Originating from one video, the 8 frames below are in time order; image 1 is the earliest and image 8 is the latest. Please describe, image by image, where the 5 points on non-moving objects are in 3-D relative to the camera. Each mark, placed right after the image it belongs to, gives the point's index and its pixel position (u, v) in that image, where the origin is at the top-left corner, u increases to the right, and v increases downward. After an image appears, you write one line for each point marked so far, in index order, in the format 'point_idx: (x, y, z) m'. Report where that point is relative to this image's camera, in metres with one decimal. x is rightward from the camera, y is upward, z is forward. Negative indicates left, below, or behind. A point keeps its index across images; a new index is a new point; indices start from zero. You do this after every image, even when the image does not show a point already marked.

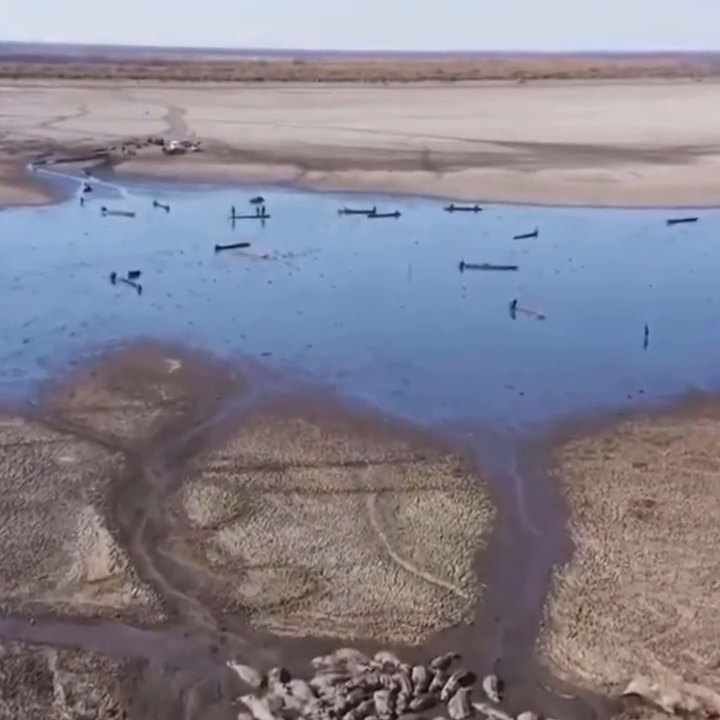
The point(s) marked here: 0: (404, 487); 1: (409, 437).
0: (+0.6, -1.8, +13.7) m
1: (+0.8, -1.2, +15.6) m
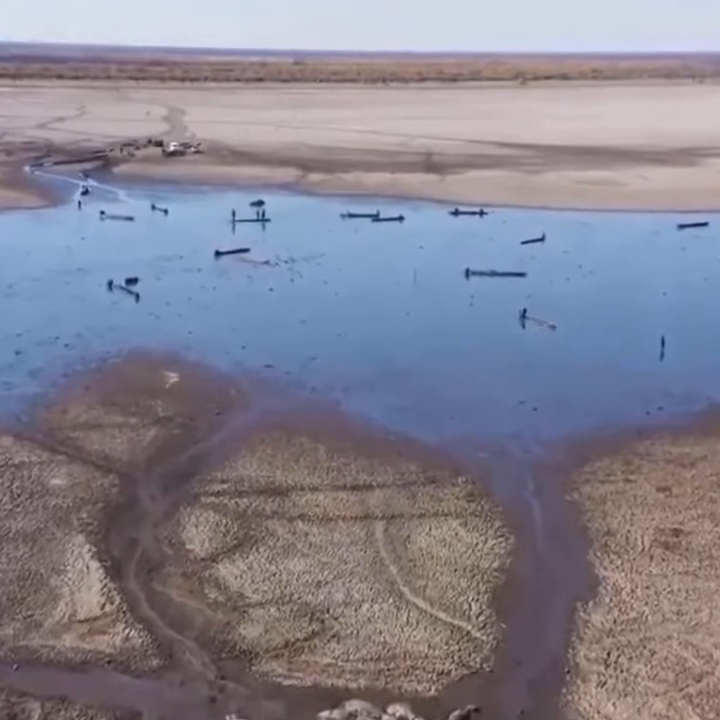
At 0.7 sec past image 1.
0: (+0.7, -2.0, +12.9) m
1: (+0.9, -1.5, +14.8) m
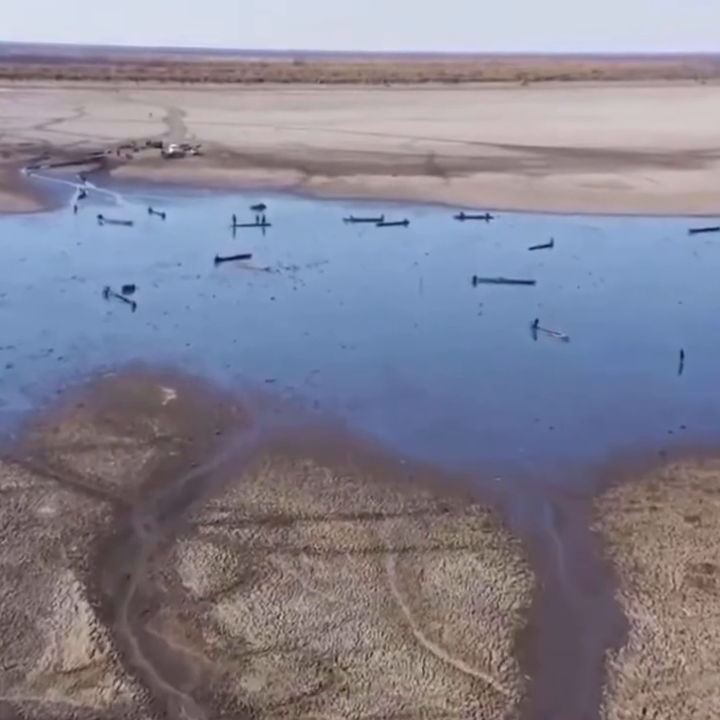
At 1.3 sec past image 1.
0: (+0.8, -2.3, +12.0) m
1: (+1.0, -1.7, +14.0) m
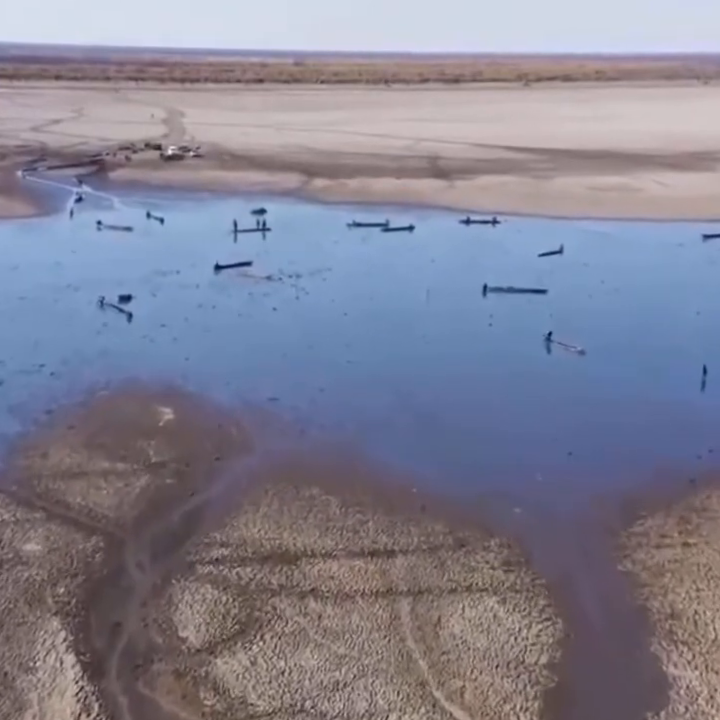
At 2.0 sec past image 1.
0: (+1.0, -2.6, +11.1) m
1: (+1.1, -2.0, +13.0) m
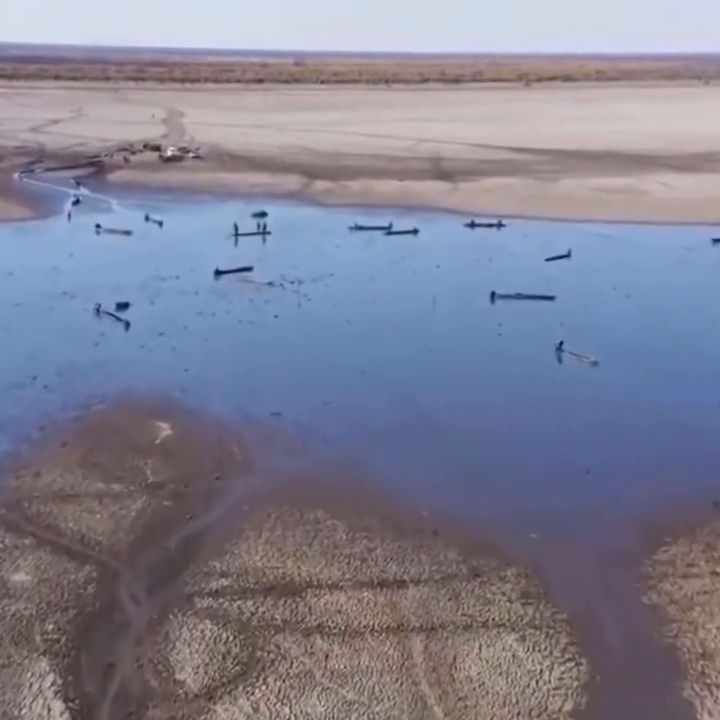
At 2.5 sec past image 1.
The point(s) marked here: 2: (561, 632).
0: (+1.1, -2.8, +10.4) m
1: (+1.2, -2.2, +12.3) m
2: (+2.1, -2.8, +10.3) m
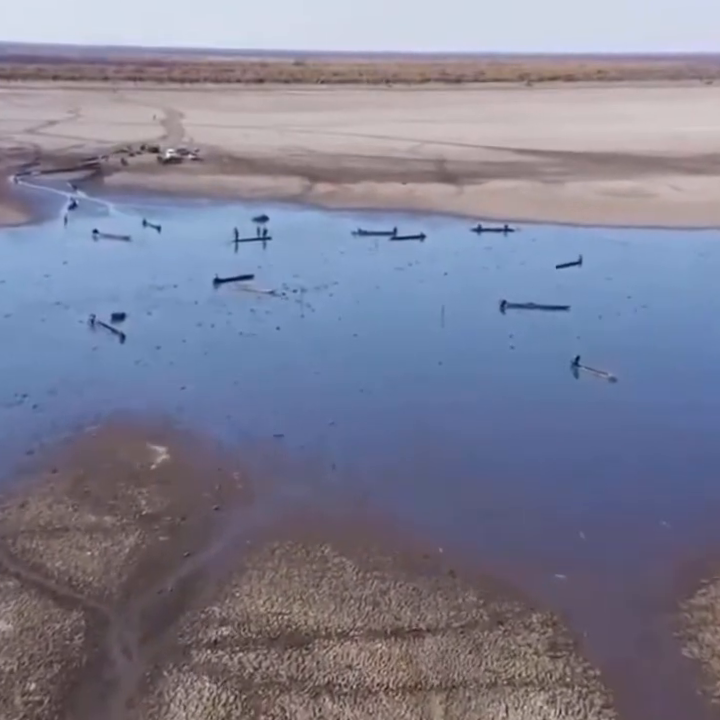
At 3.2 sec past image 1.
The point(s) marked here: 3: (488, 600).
0: (+1.2, -3.1, +9.5) m
1: (+1.3, -2.5, +11.4) m
2: (+2.2, -3.1, +9.3) m
3: (+1.4, -2.7, +11.0) m
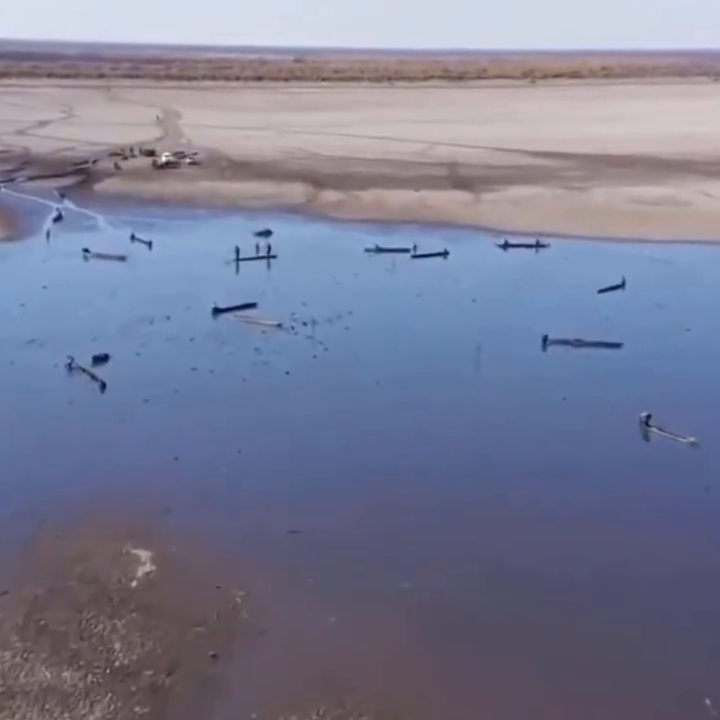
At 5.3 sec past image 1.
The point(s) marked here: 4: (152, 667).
0: (+1.6, -4.1, +6.2) m
1: (+1.8, -3.5, +8.1) m
2: (+2.7, -4.1, +6.1) m
3: (+1.9, -3.6, +7.7) m
4: (-2.1, -3.0, +9.7) m
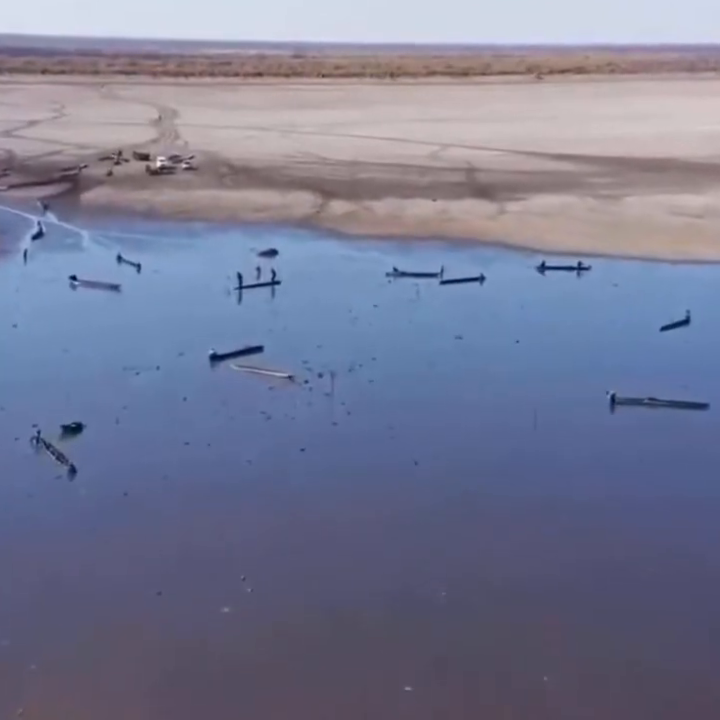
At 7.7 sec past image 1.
0: (+2.2, -5.2, +2.6) m
1: (+2.3, -4.7, +4.5) m
2: (+3.2, -5.3, +2.4) m
3: (+2.4, -4.8, +4.1) m
4: (-1.6, -4.2, +6.1) m
